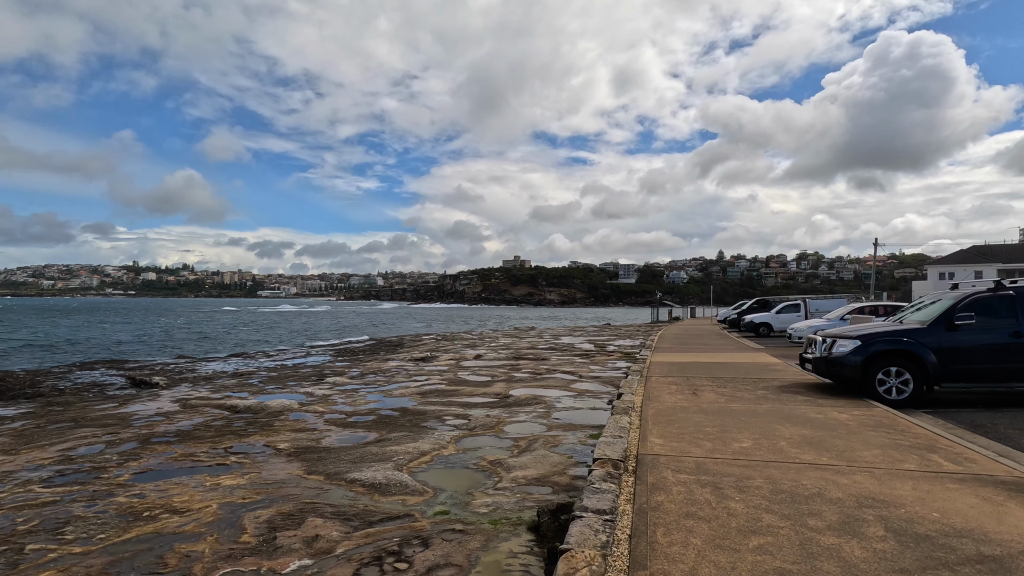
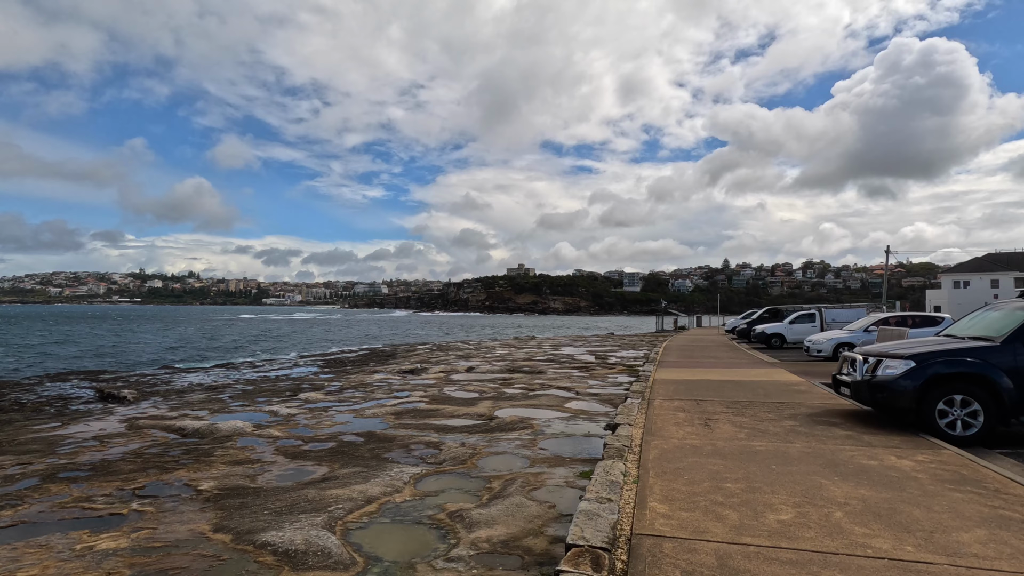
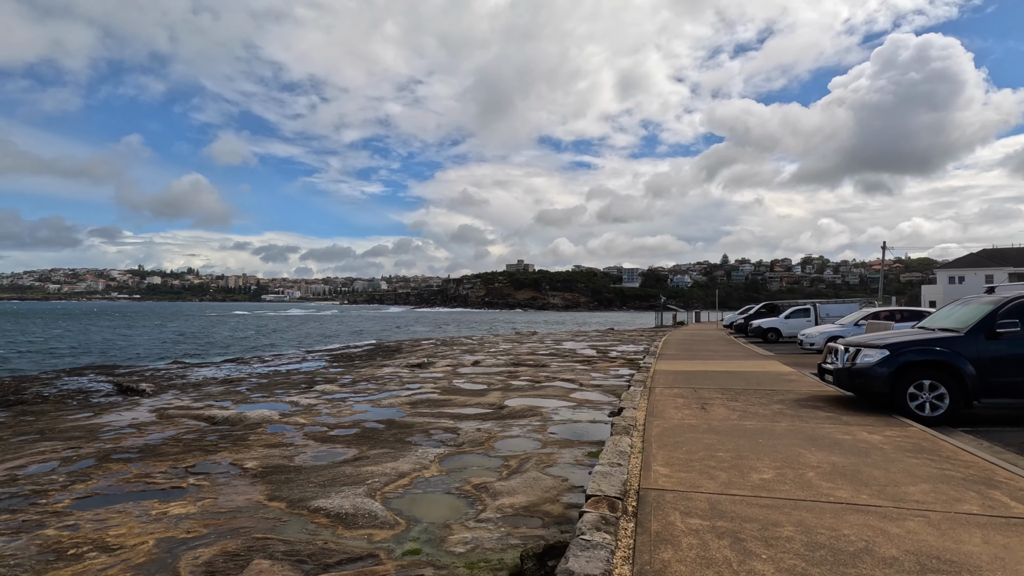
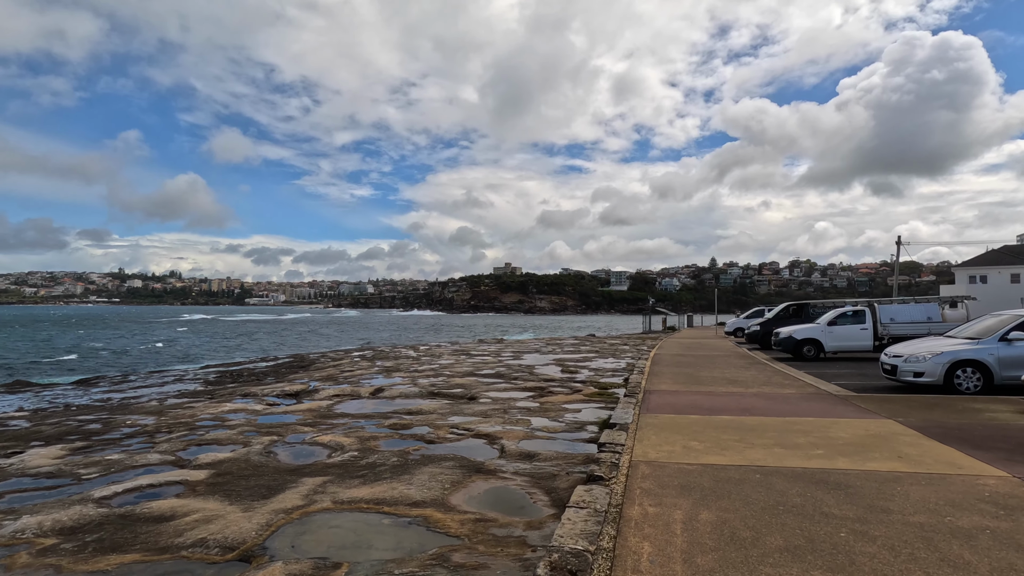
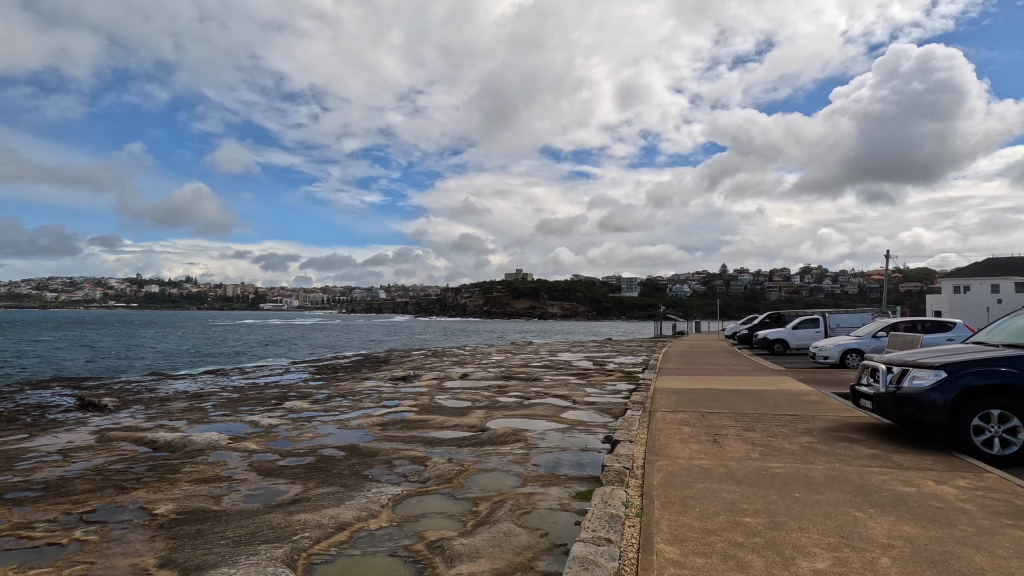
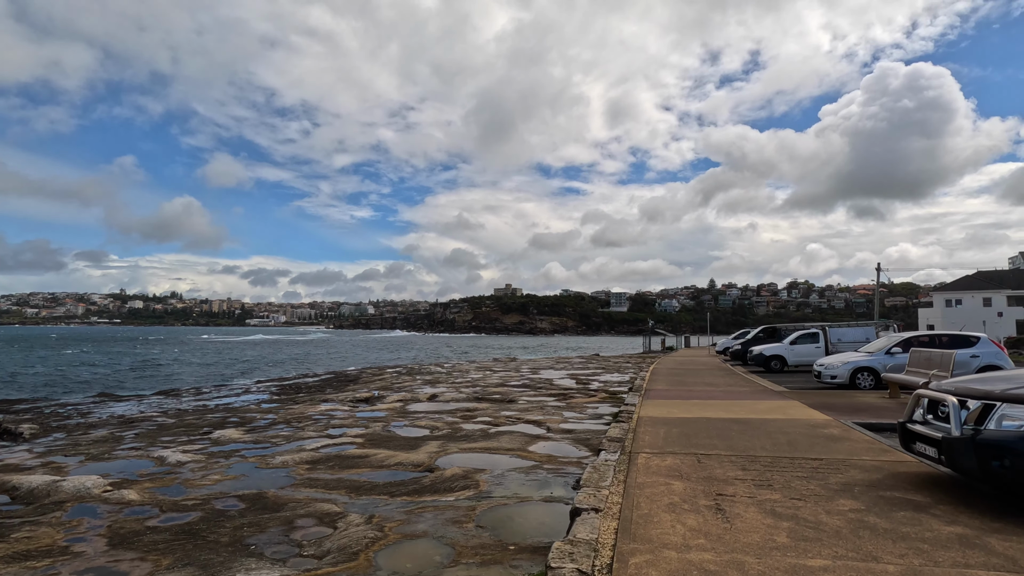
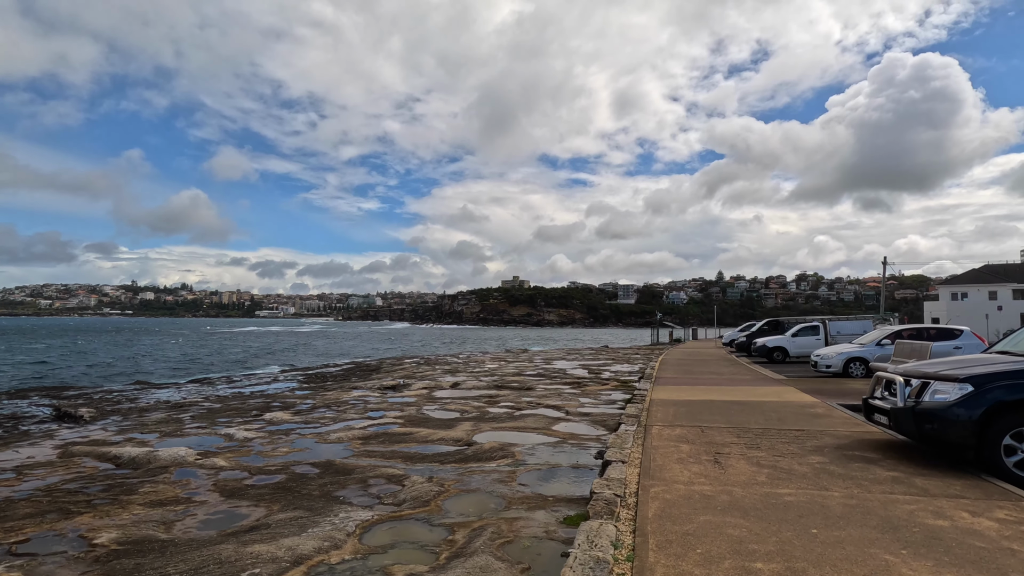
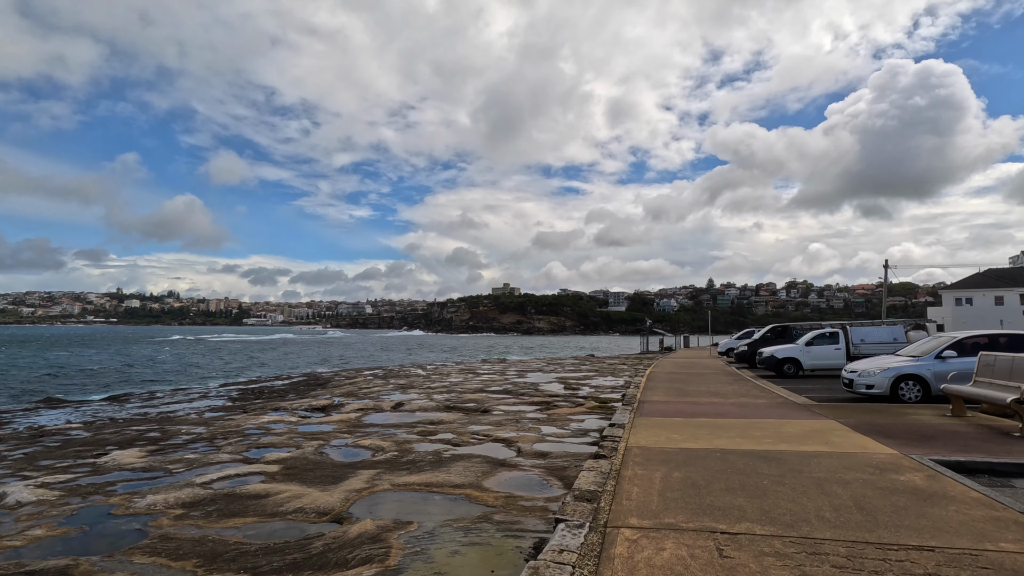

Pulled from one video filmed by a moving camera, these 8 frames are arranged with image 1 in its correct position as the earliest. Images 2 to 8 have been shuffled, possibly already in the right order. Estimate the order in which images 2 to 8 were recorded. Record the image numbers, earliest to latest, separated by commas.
3, 2, 5, 7, 6, 8, 4
